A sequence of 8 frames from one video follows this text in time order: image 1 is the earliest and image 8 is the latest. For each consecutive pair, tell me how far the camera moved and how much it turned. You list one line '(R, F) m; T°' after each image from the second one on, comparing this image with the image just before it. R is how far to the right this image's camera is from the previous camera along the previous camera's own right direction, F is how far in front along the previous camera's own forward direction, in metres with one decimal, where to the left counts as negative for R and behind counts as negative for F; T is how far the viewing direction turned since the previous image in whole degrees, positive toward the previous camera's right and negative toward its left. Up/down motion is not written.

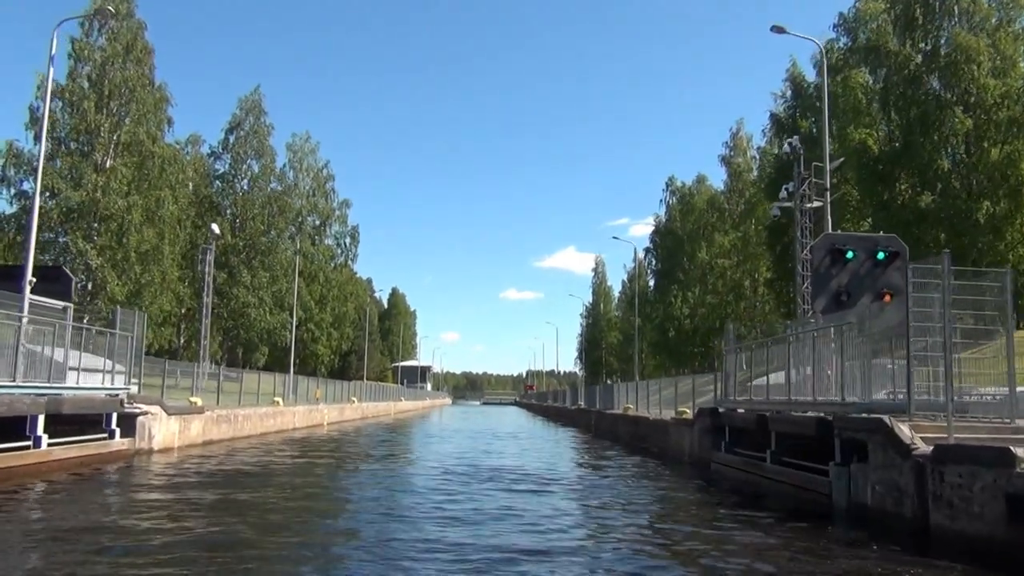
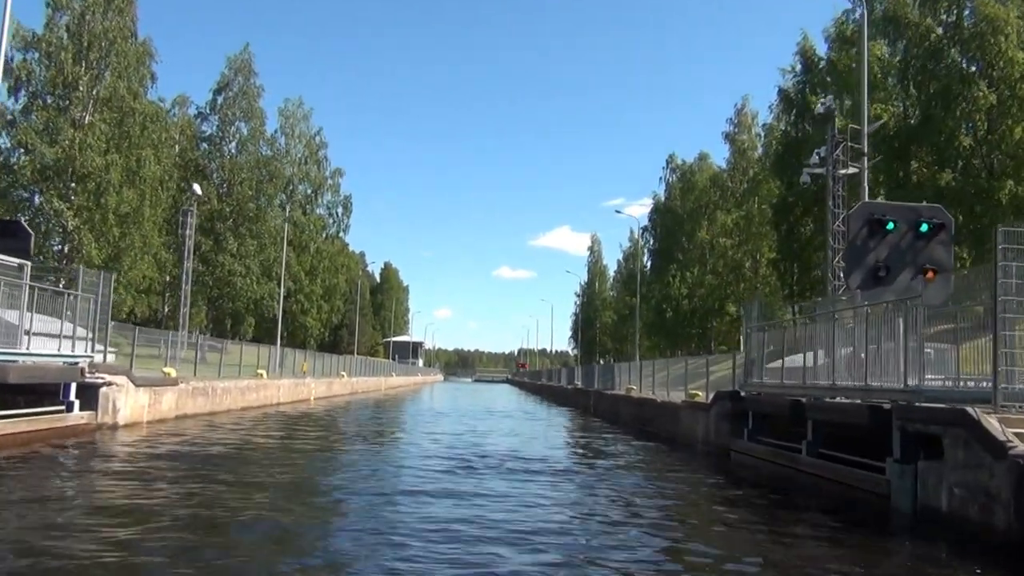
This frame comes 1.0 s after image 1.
(-0.2, +1.5) m; 0°
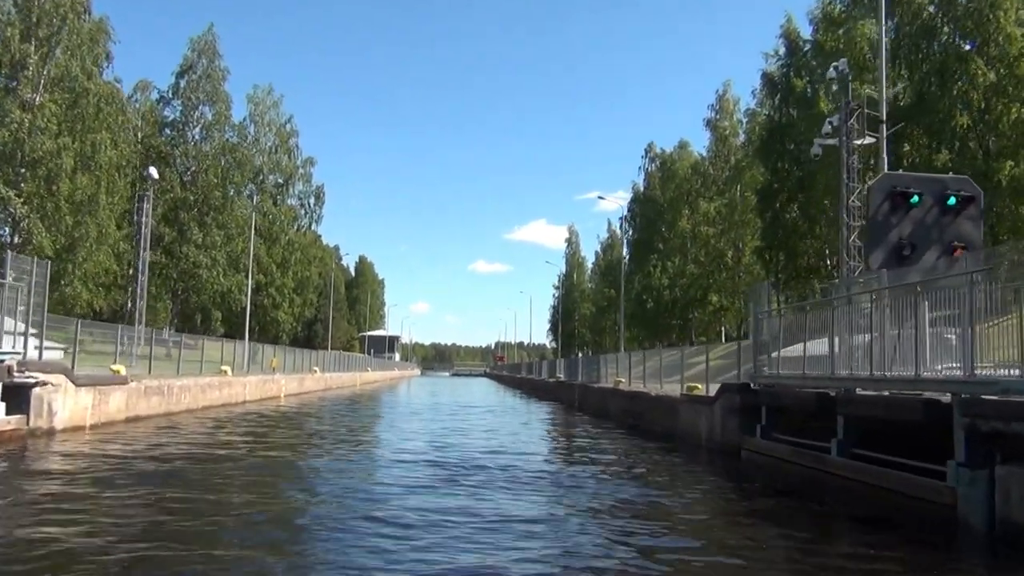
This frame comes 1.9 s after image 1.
(-0.1, +1.5) m; +2°
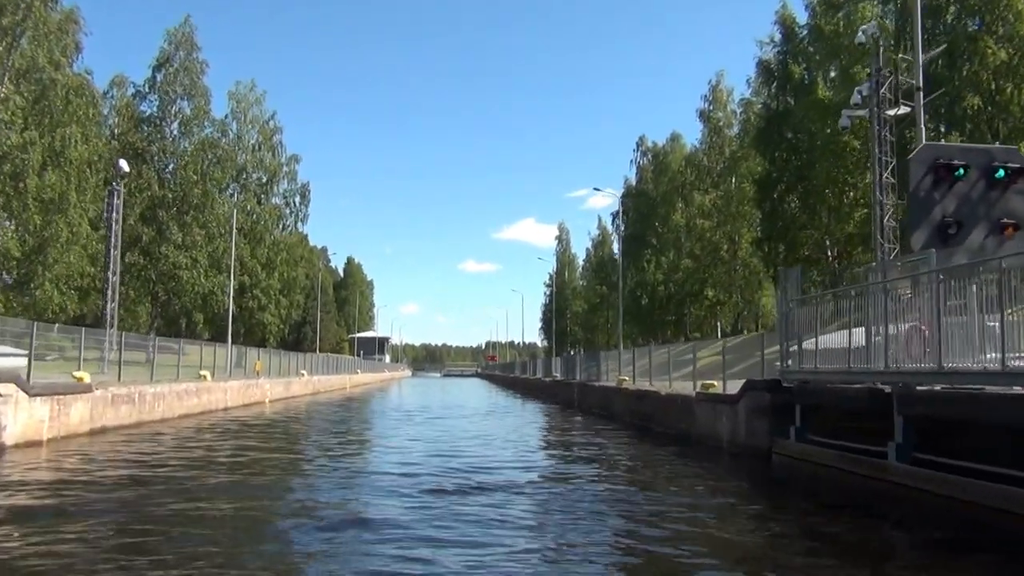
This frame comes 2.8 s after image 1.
(-0.2, +1.4) m; +1°
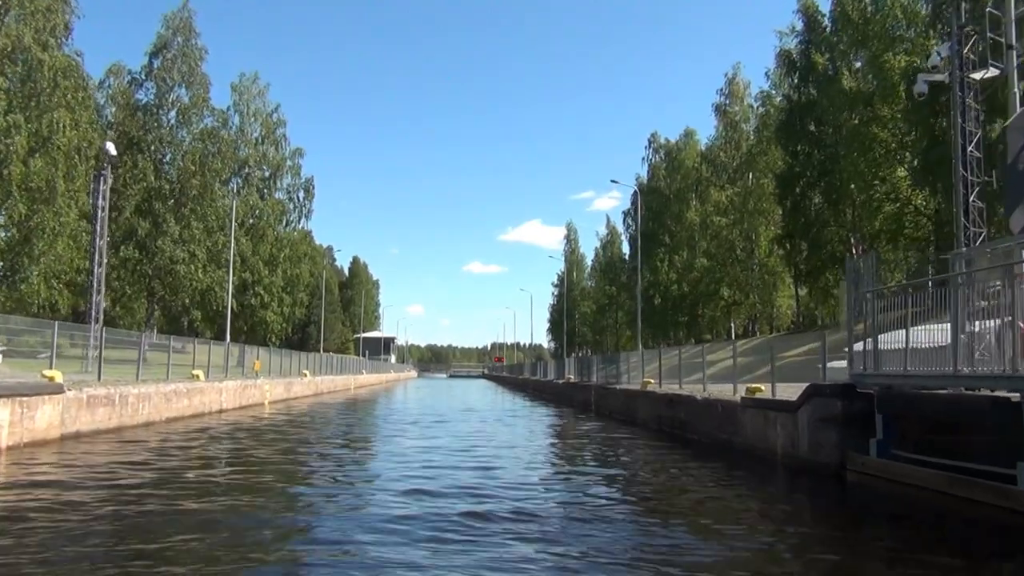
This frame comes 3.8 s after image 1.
(-0.3, +1.7) m; 0°
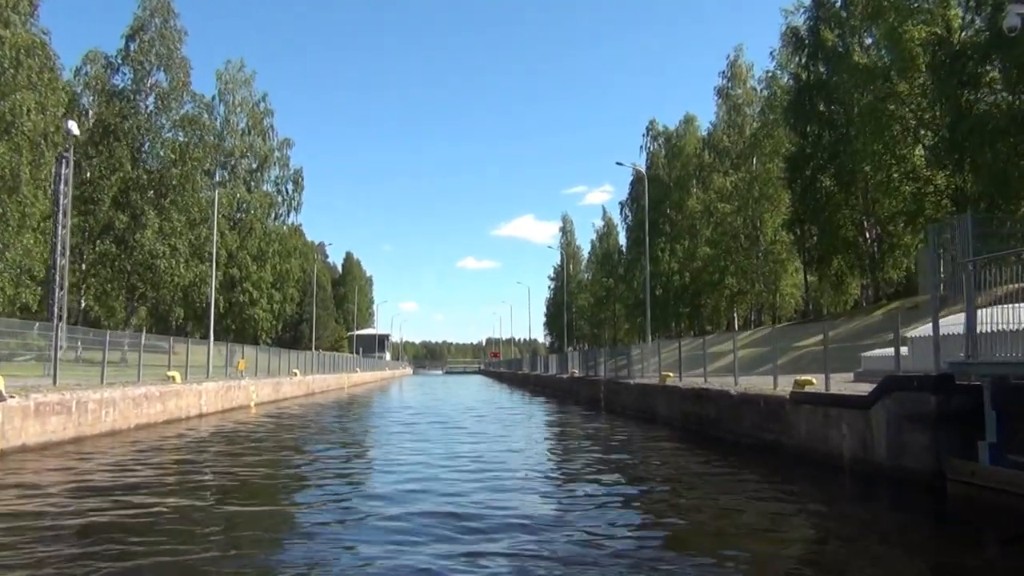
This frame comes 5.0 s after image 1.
(-0.3, +1.9) m; 0°
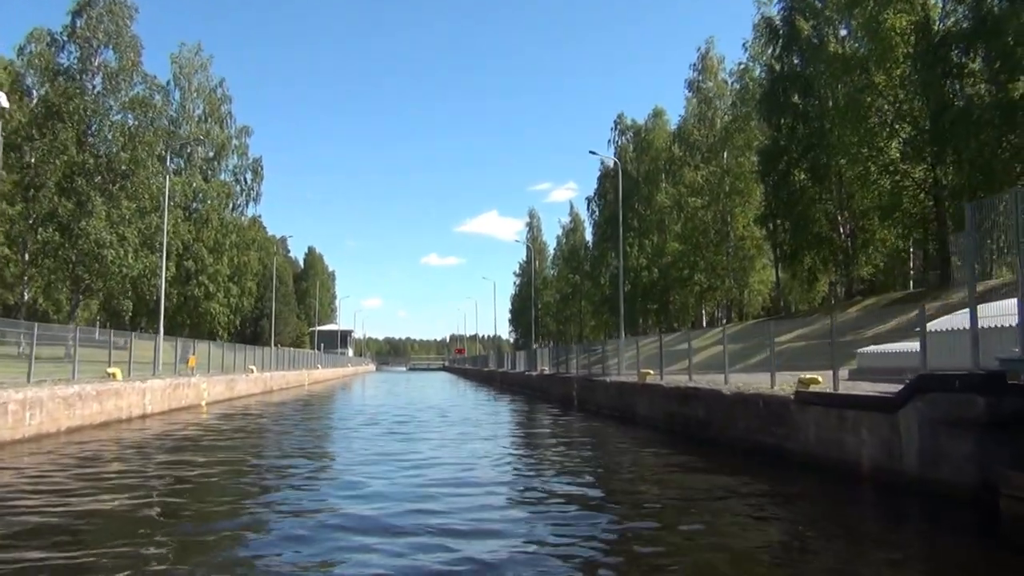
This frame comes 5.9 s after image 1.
(-0.2, +1.3) m; +2°
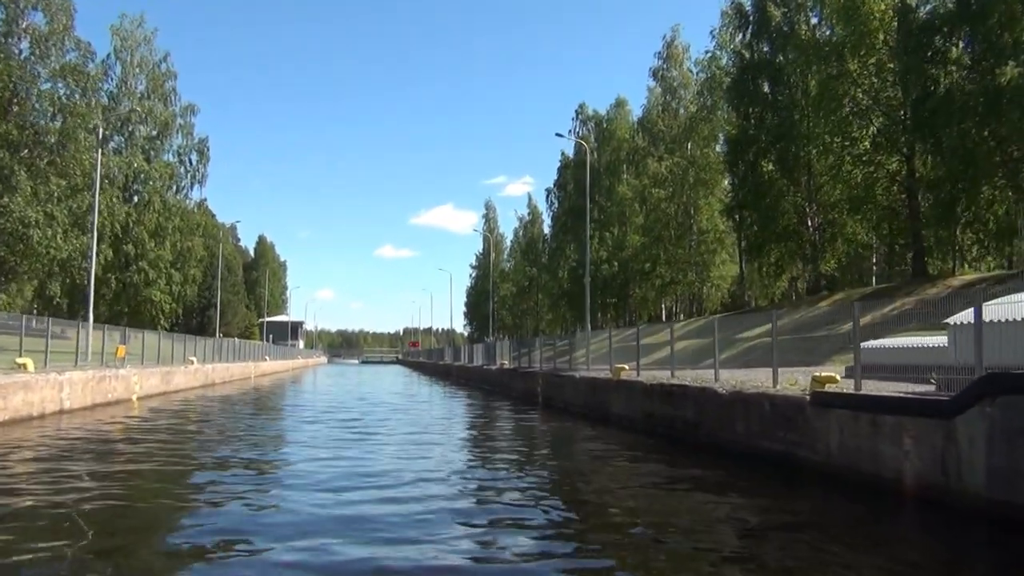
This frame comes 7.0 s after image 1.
(-0.2, +1.7) m; +3°
